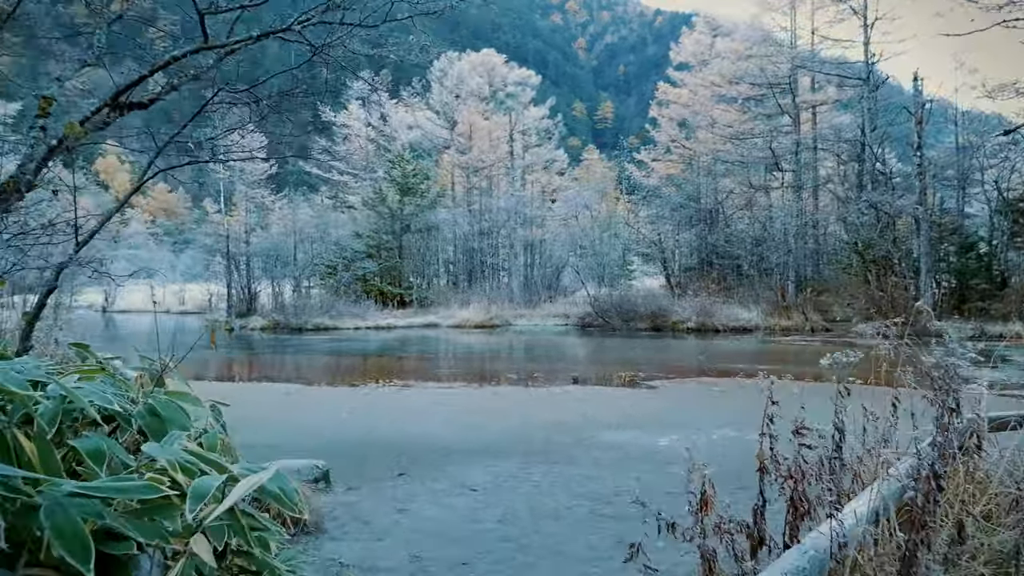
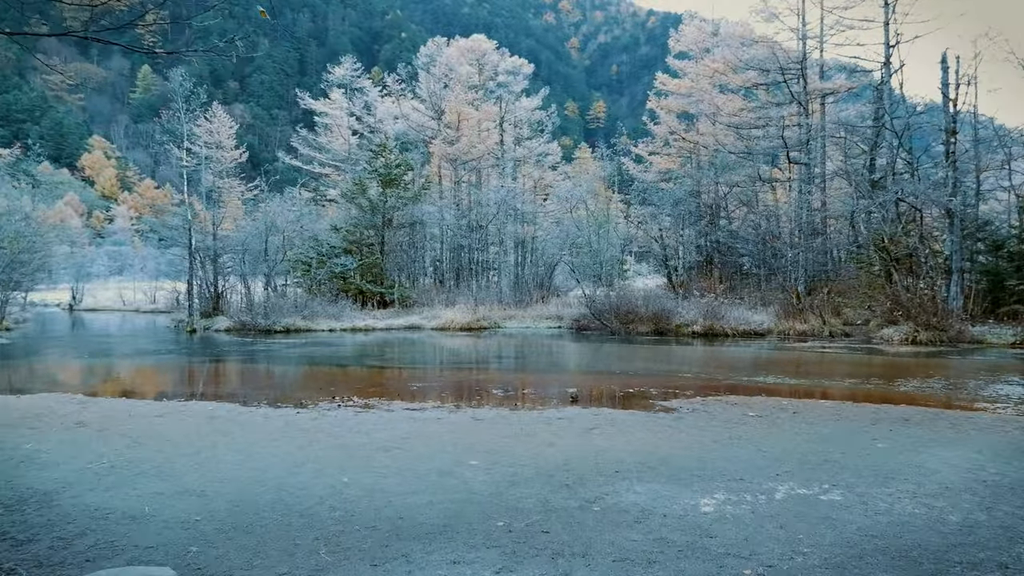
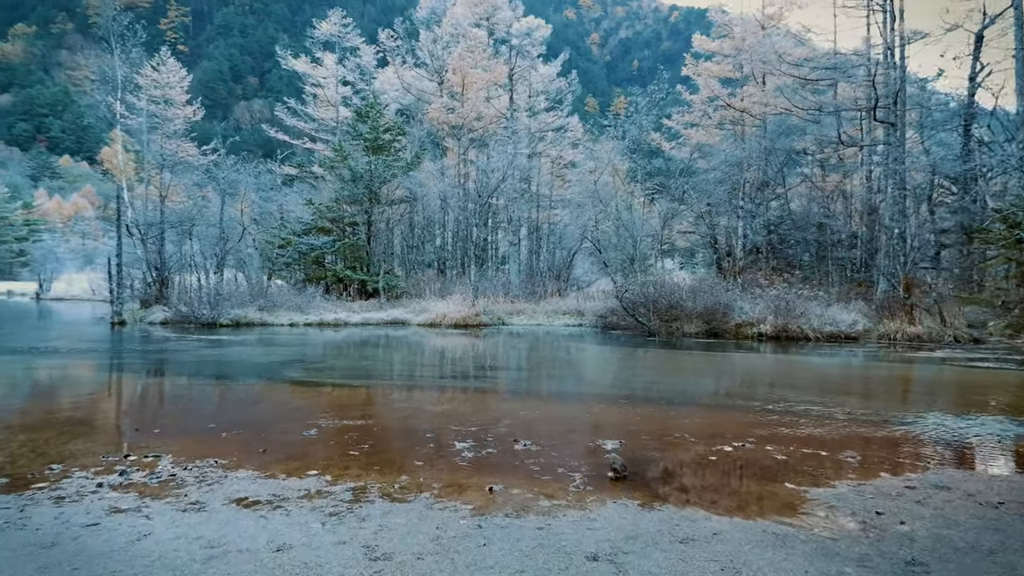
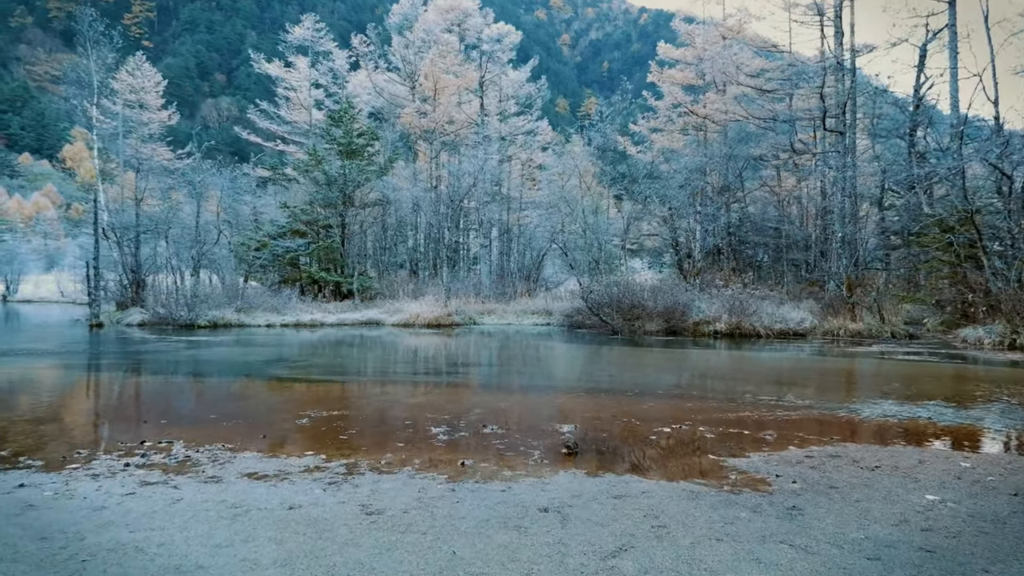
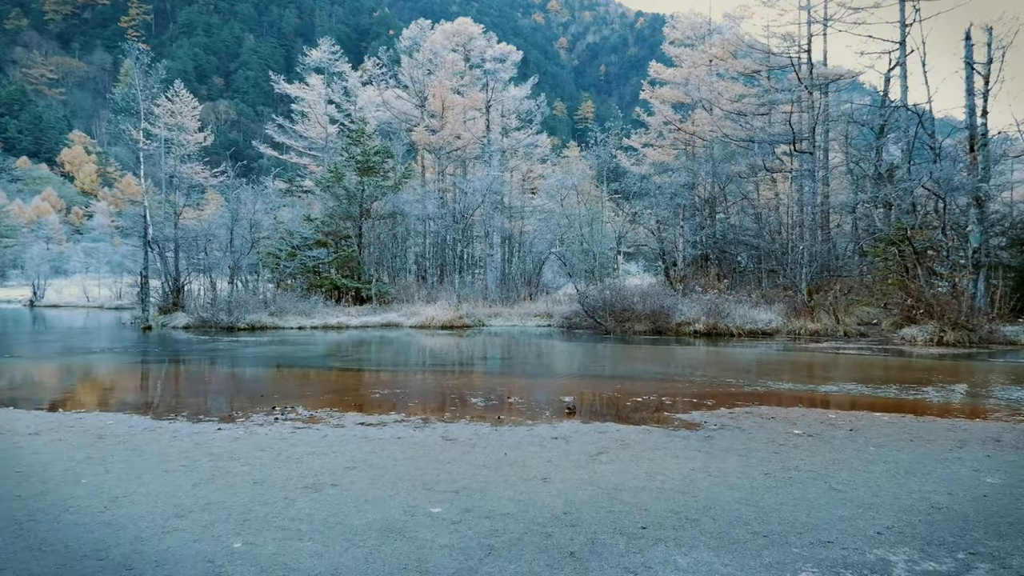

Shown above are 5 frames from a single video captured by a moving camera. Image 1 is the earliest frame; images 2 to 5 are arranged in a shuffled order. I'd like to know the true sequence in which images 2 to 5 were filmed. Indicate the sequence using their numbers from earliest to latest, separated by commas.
2, 5, 4, 3
